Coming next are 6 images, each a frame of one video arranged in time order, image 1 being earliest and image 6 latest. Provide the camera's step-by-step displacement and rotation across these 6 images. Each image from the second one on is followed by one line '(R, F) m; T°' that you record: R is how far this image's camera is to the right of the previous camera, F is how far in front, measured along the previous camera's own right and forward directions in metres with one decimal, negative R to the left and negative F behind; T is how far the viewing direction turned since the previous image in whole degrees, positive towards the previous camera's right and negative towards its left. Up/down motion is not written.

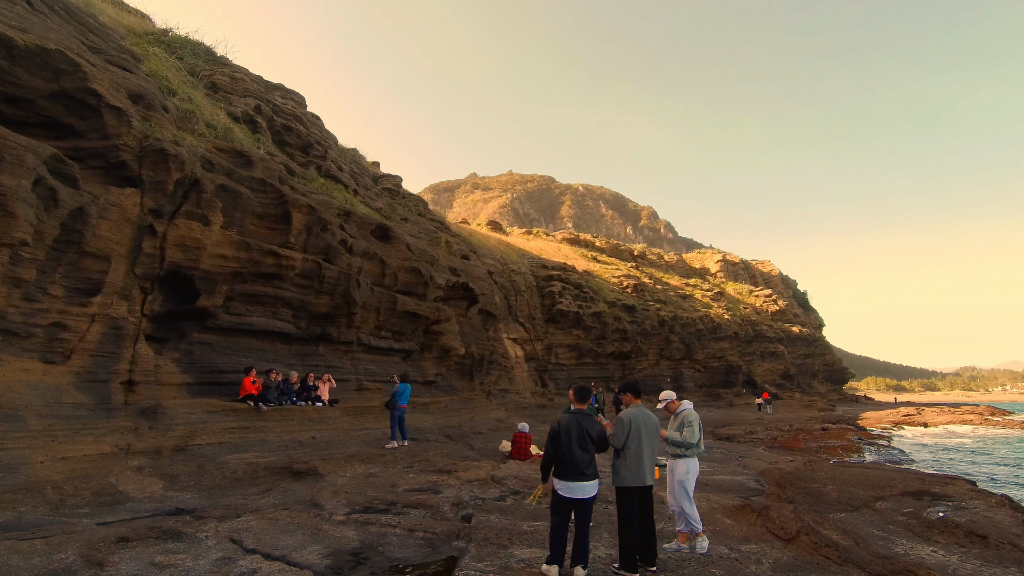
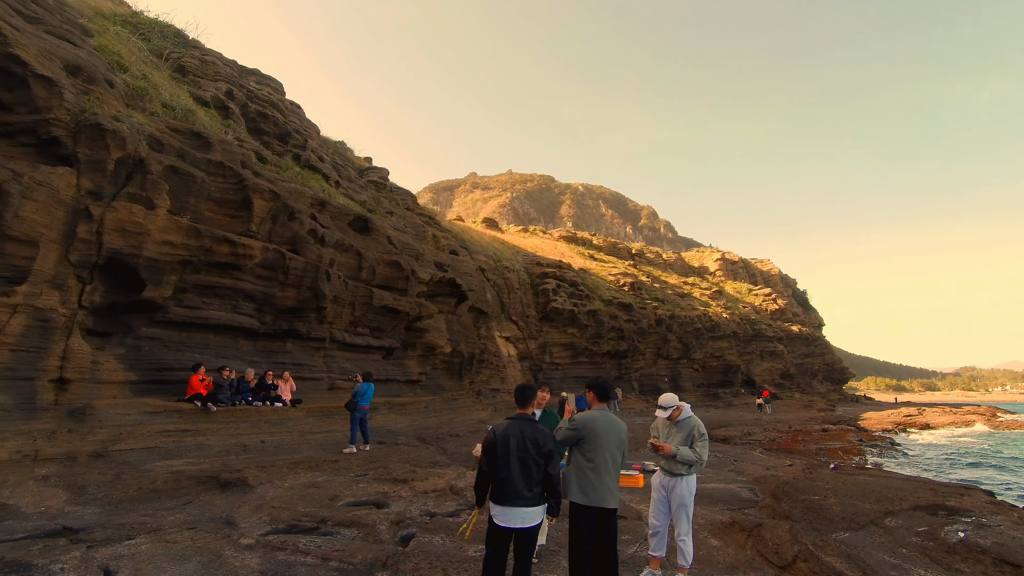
(+0.5, +0.8) m; 0°
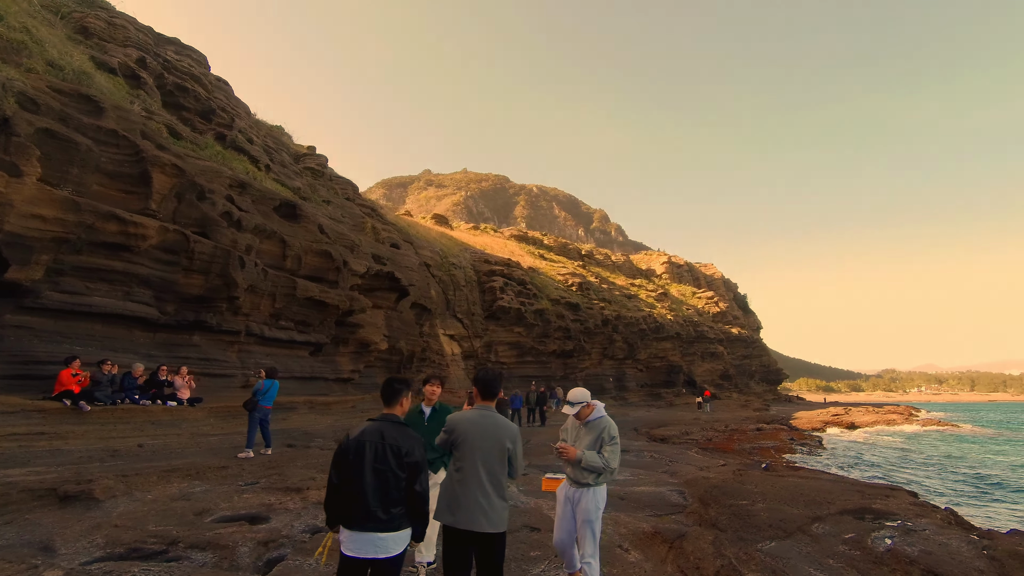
(+0.5, +0.6) m; +5°
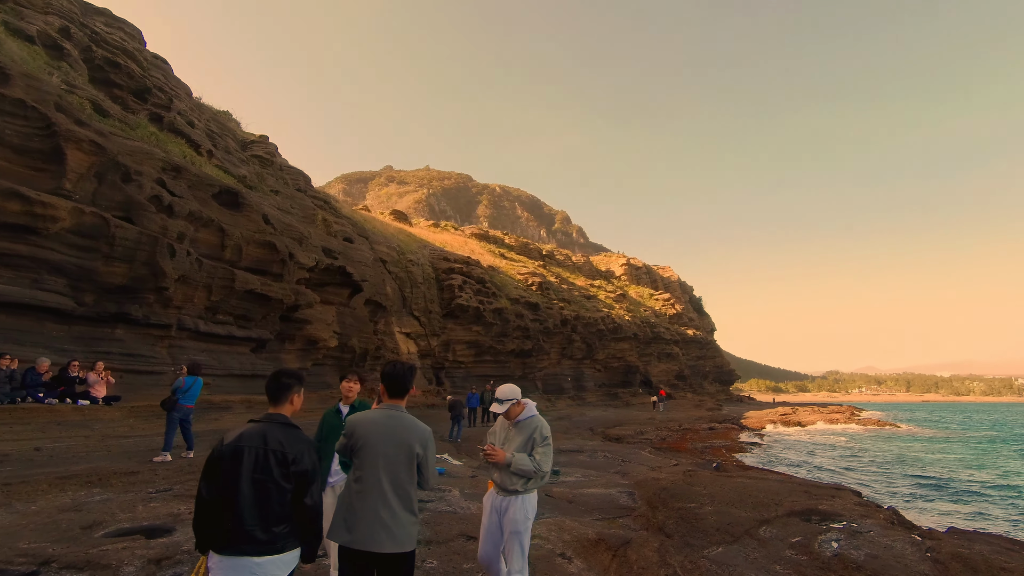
(+0.2, +0.4) m; +4°
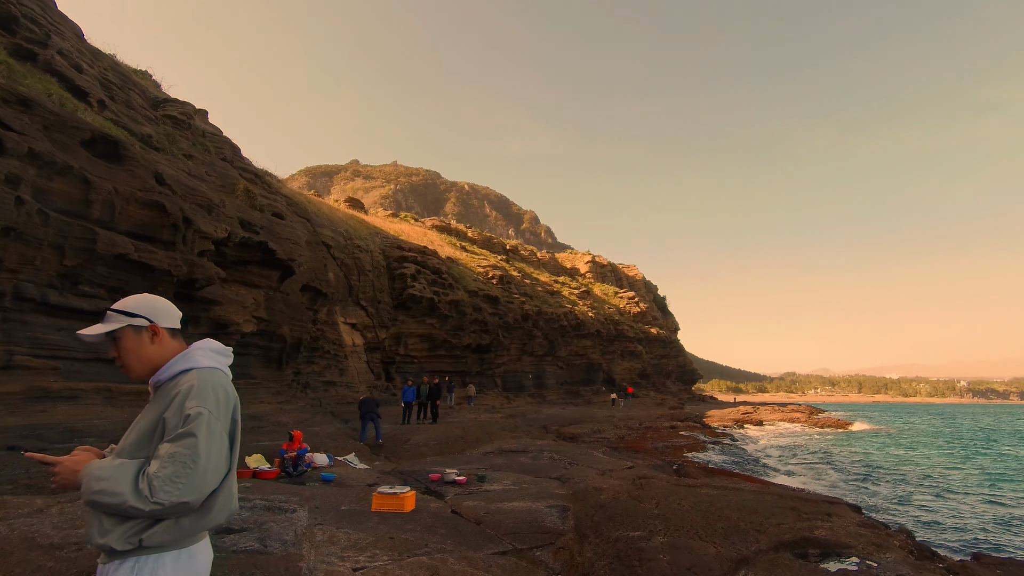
(+0.8, +2.0) m; +3°
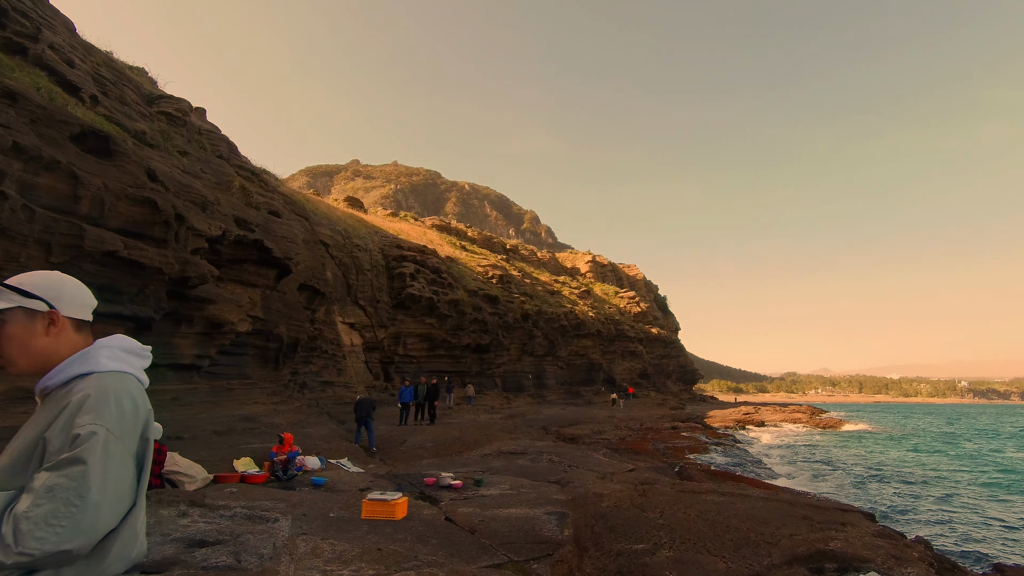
(0.0, +0.3) m; 0°
